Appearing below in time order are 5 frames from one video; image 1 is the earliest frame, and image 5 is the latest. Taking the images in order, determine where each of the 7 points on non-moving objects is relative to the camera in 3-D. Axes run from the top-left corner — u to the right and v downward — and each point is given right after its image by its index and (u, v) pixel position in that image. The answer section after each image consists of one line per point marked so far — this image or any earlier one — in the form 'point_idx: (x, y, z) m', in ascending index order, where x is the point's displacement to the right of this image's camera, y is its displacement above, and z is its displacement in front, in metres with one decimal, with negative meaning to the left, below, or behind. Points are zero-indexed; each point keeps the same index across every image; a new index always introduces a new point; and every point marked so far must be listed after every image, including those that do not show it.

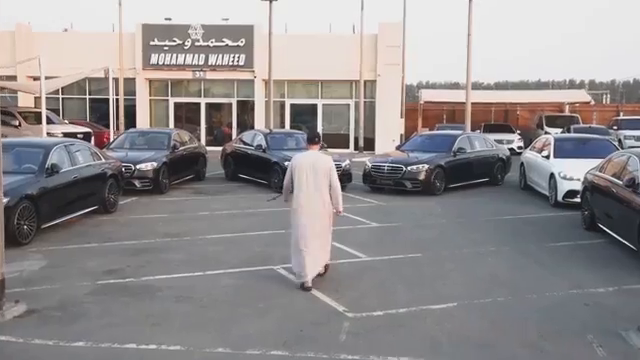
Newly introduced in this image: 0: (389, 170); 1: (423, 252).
0: (+1.7, +0.2, +16.6) m
1: (+1.6, -1.1, +10.3) m
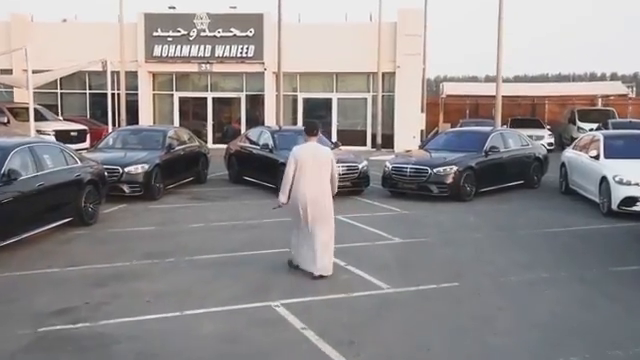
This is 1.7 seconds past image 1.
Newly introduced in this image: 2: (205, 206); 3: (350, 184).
0: (+2.0, +0.2, +14.6) m
1: (+1.8, -1.3, +8.3) m
2: (-2.5, -0.6, +14.0) m
3: (+0.7, -0.1, +15.0) m
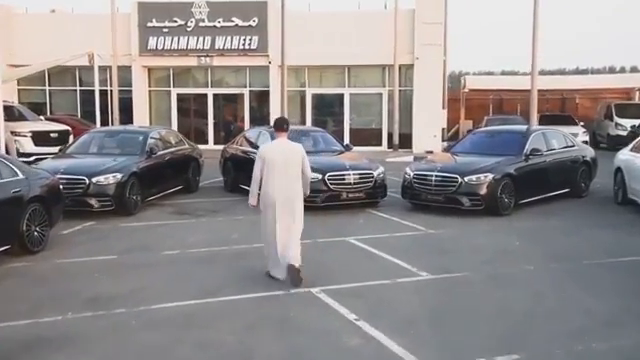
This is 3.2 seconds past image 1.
0: (+2.2, 0.0, +12.1) m
1: (+1.8, -1.5, +5.8) m
2: (-2.3, -0.8, +11.6) m
3: (+0.8, -0.3, +12.6) m
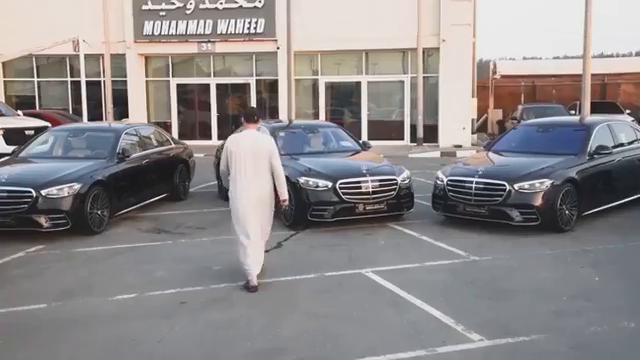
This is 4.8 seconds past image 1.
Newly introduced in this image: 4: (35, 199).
0: (+2.3, -0.1, +9.5) m
1: (+1.7, -1.7, +3.3) m
2: (-2.2, -0.9, +9.2) m
3: (+1.0, -0.4, +10.0) m
4: (-3.9, -0.3, +9.1) m
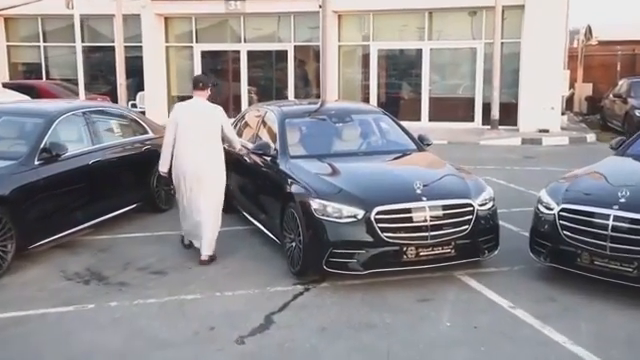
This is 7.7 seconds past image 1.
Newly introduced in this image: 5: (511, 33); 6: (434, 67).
0: (+2.5, -0.4, +5.4) m
1: (+1.3, -2.2, -0.7) m
2: (-2.0, -1.1, +5.5) m
3: (+1.2, -0.6, +6.0) m
4: (-3.8, -0.4, +5.5) m
5: (+5.5, +4.3, +19.0) m
6: (+3.4, +3.4, +19.6) m
